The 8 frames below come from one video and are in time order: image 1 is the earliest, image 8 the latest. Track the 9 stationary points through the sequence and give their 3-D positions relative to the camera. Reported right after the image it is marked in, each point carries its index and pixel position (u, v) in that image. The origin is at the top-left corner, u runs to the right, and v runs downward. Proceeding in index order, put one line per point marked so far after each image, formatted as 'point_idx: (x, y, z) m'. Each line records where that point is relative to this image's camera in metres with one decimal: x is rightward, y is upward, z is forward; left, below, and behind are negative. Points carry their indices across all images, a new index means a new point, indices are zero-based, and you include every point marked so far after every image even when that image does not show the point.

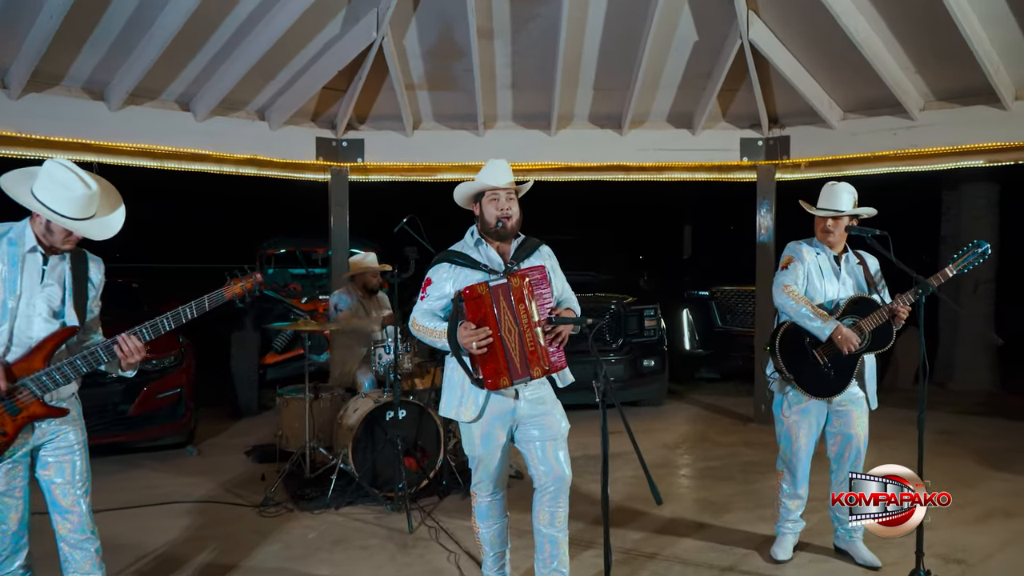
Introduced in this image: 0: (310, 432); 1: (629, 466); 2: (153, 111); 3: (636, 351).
0: (-1.4, -1.0, +5.4) m
1: (+0.8, -1.3, +5.9) m
2: (-2.7, +1.3, +6.2) m
3: (+1.1, -0.6, +7.5) m
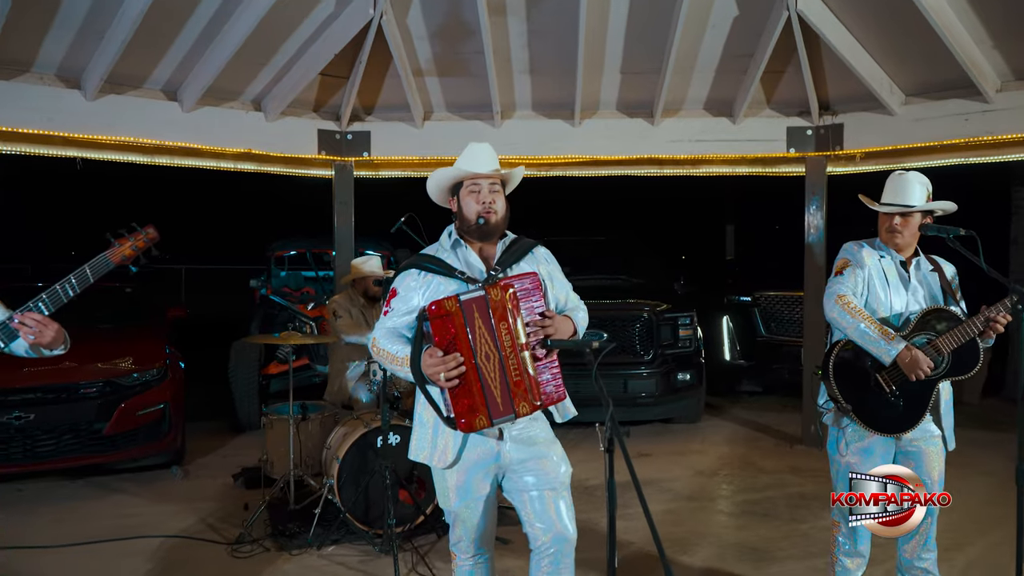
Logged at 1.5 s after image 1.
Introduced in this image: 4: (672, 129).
0: (-1.3, -1.0, +4.8) m
1: (+0.9, -1.3, +5.2) m
2: (-2.6, +1.3, +5.6) m
3: (+1.3, -0.6, +6.8) m
4: (+1.3, +1.3, +6.6) m
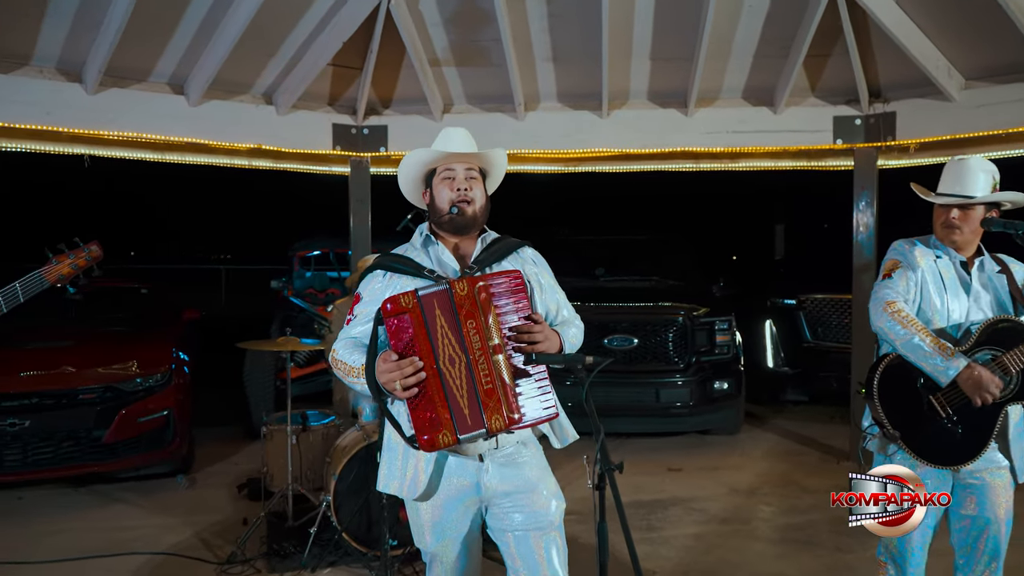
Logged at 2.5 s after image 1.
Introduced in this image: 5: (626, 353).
0: (-1.2, -1.0, +4.5) m
1: (+1.0, -1.3, +4.7) m
2: (-2.4, +1.3, +5.4) m
3: (+1.5, -0.6, +6.4) m
4: (+1.5, +1.2, +6.1) m
5: (+0.9, -0.5, +6.4) m
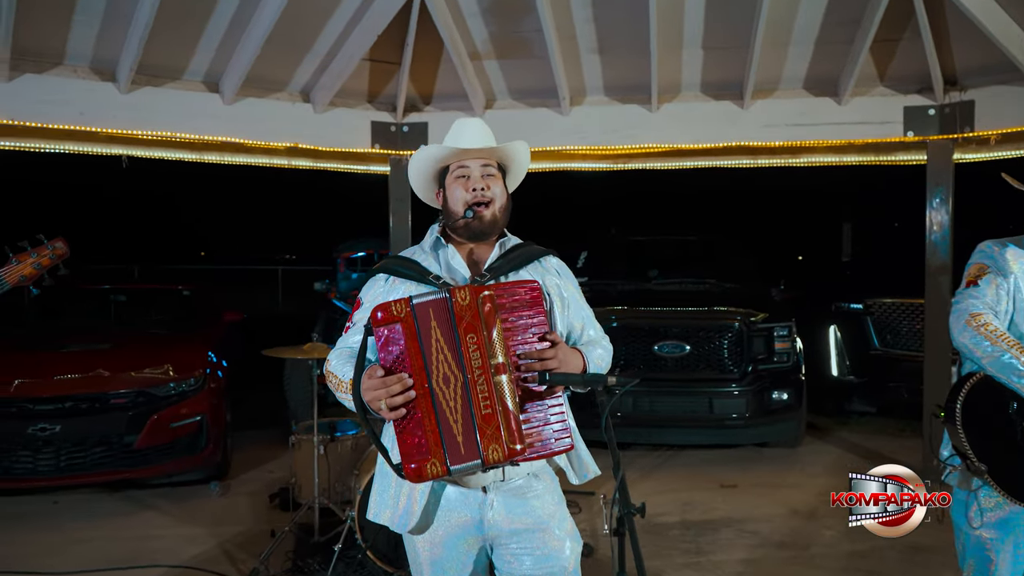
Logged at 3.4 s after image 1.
0: (-1.0, -1.0, +4.3) m
1: (+1.2, -1.4, +4.4) m
2: (-2.2, +1.3, +5.3) m
3: (+1.8, -0.7, +6.0) m
4: (+1.8, +1.2, +5.7) m
5: (+1.2, -0.5, +6.0) m
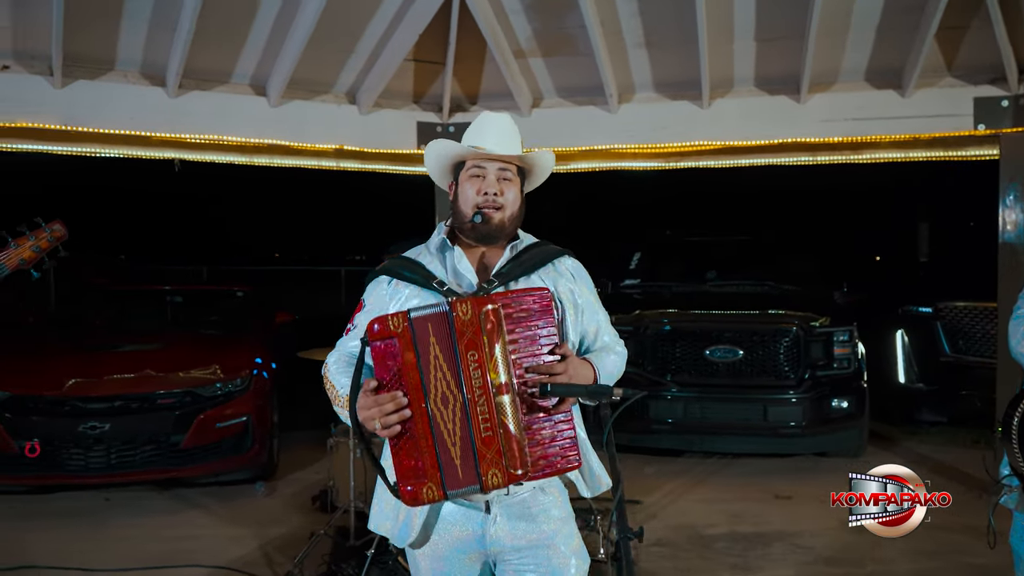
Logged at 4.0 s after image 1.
0: (-0.8, -1.0, +4.3) m
1: (+1.4, -1.4, +4.2) m
2: (-1.9, +1.2, +5.4) m
3: (+2.1, -0.7, +5.7) m
4: (+2.1, +1.2, +5.5) m
5: (+1.5, -0.5, +5.8) m
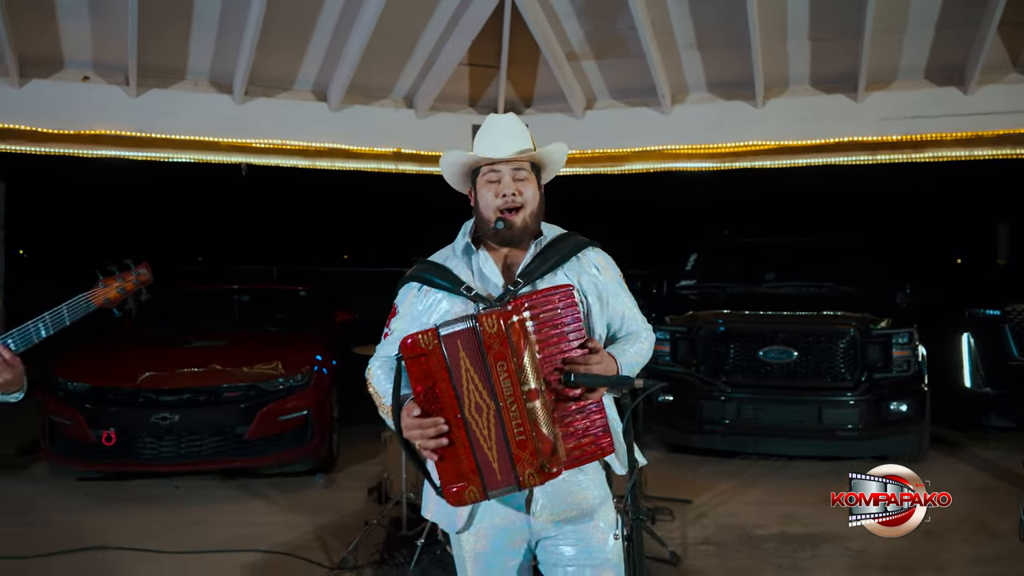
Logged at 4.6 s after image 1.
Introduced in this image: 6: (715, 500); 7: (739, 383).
0: (-0.6, -1.0, +4.5) m
1: (+1.6, -1.4, +4.1) m
2: (-1.5, +1.3, +5.6) m
3: (+2.5, -0.7, +5.6) m
4: (+2.4, +1.2, +5.4) m
5: (+1.9, -0.6, +5.7) m
6: (+1.3, -1.3, +5.1) m
7: (+1.6, -0.7, +5.8) m
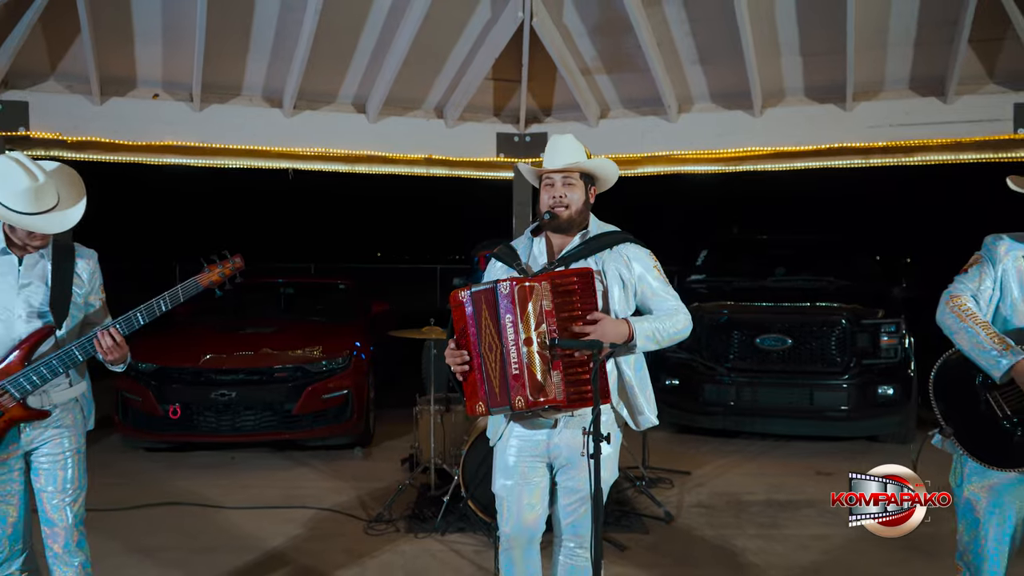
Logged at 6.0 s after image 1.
0: (-0.5, -1.0, +5.1) m
1: (+1.7, -1.3, +4.7) m
2: (-1.4, +1.3, +6.2) m
3: (+2.6, -0.6, +6.1) m
4: (+2.5, +1.2, +5.9) m
5: (+2.0, -0.5, +6.3) m
6: (+1.4, -1.3, +5.7) m
7: (+1.7, -0.6, +6.3) m
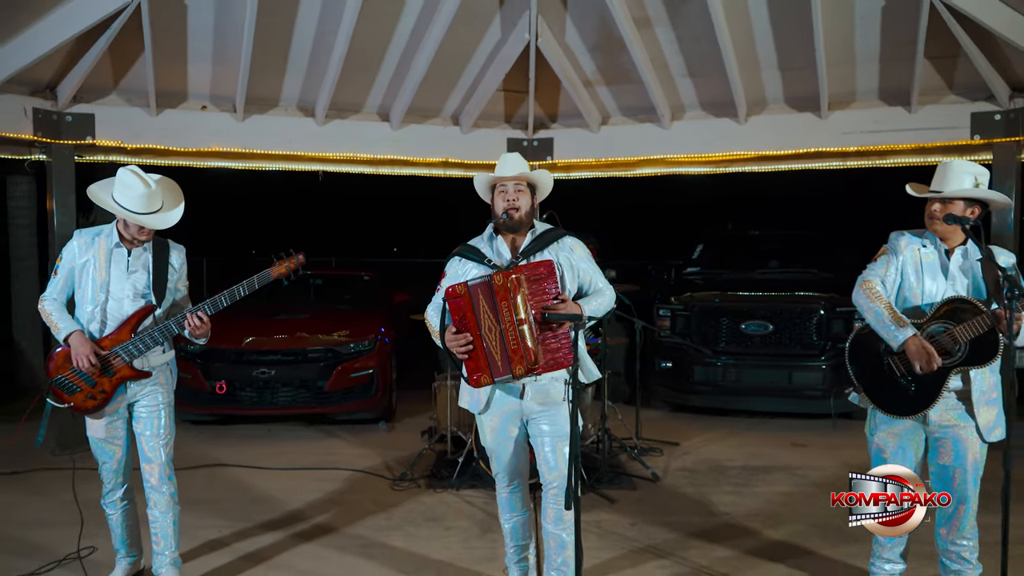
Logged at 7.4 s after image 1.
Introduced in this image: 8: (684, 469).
0: (-0.4, -0.9, +5.8) m
1: (+1.8, -1.3, +5.3) m
2: (-1.3, +1.4, +7.0) m
3: (+2.7, -0.6, +6.8) m
4: (+2.6, +1.3, +6.5) m
5: (+2.1, -0.4, +6.9) m
6: (+1.4, -1.2, +6.4) m
7: (+1.8, -0.5, +7.0) m
8: (+1.2, -1.2, +5.7) m
